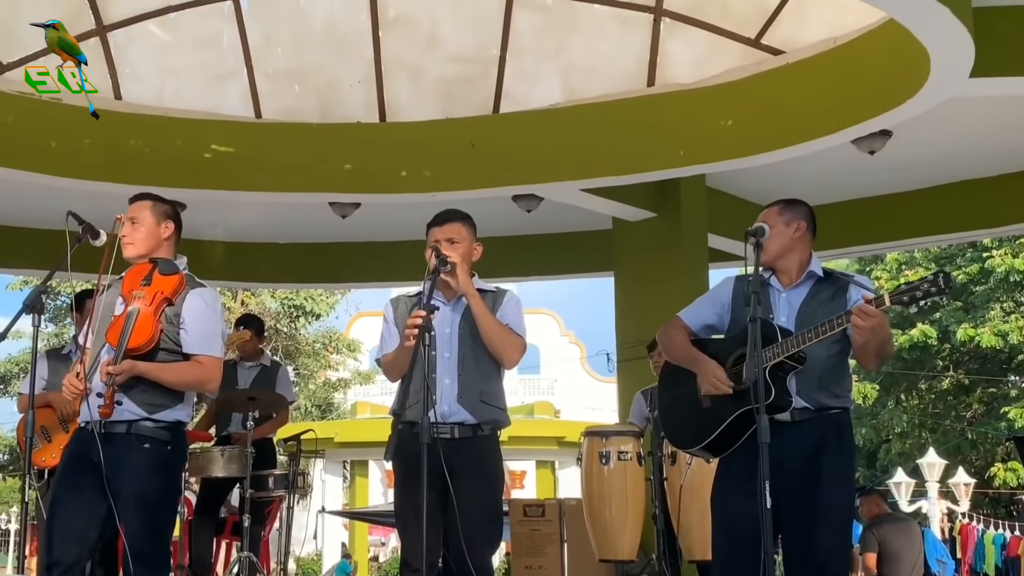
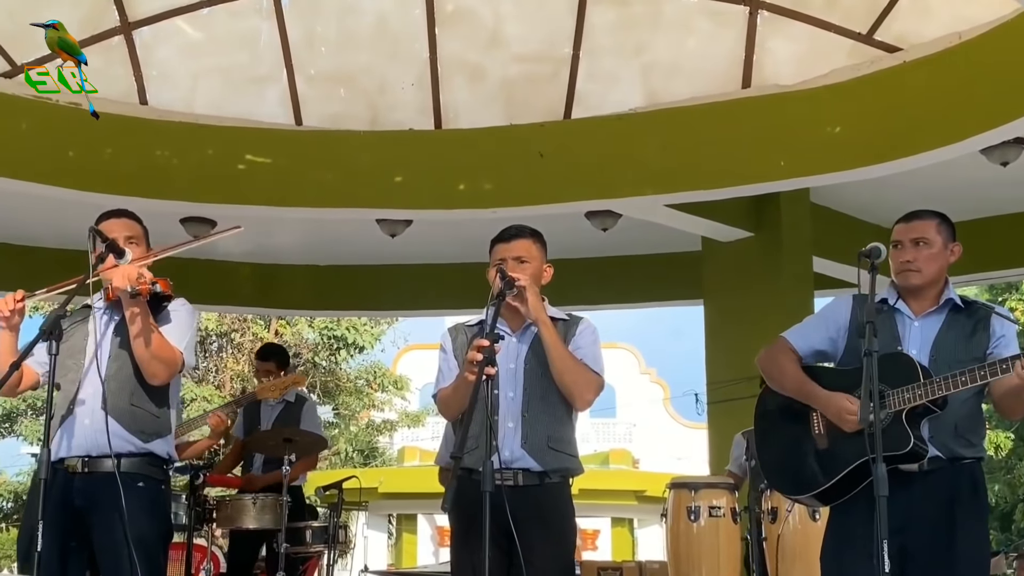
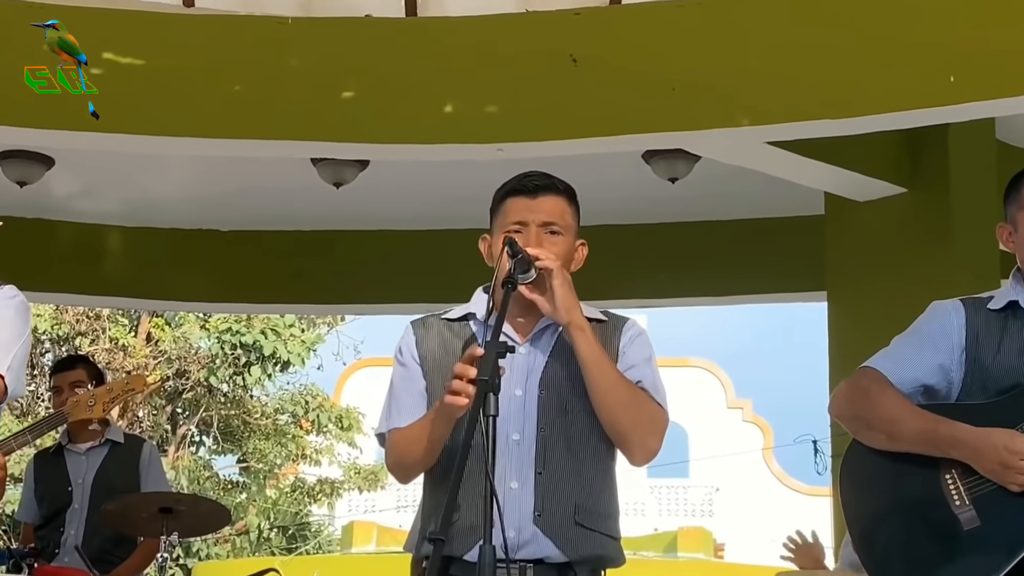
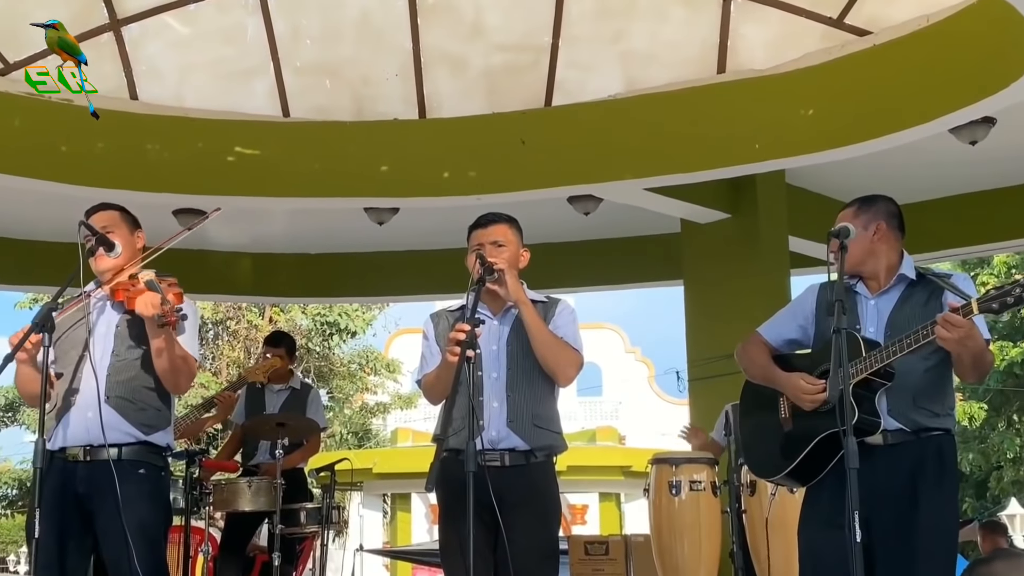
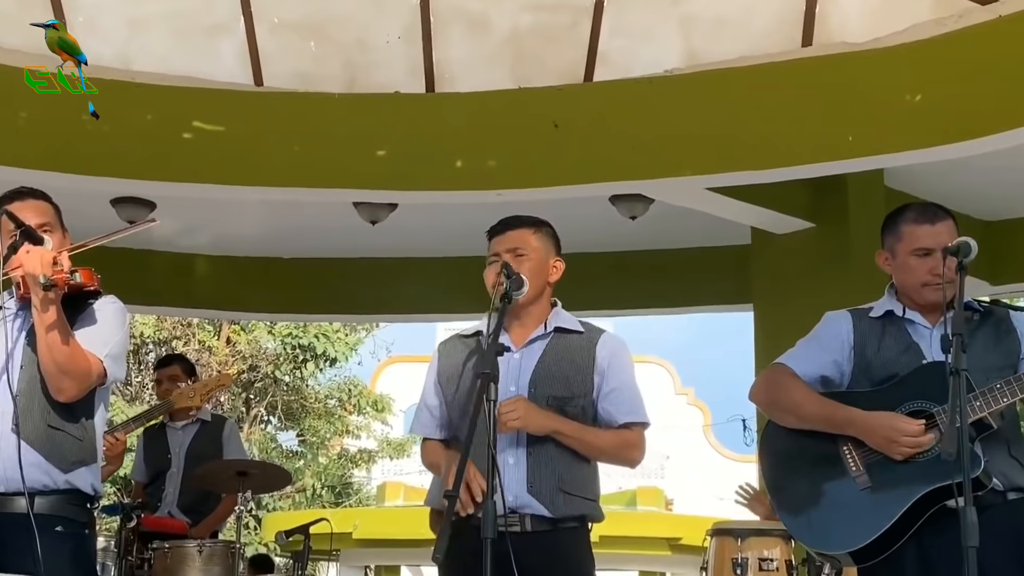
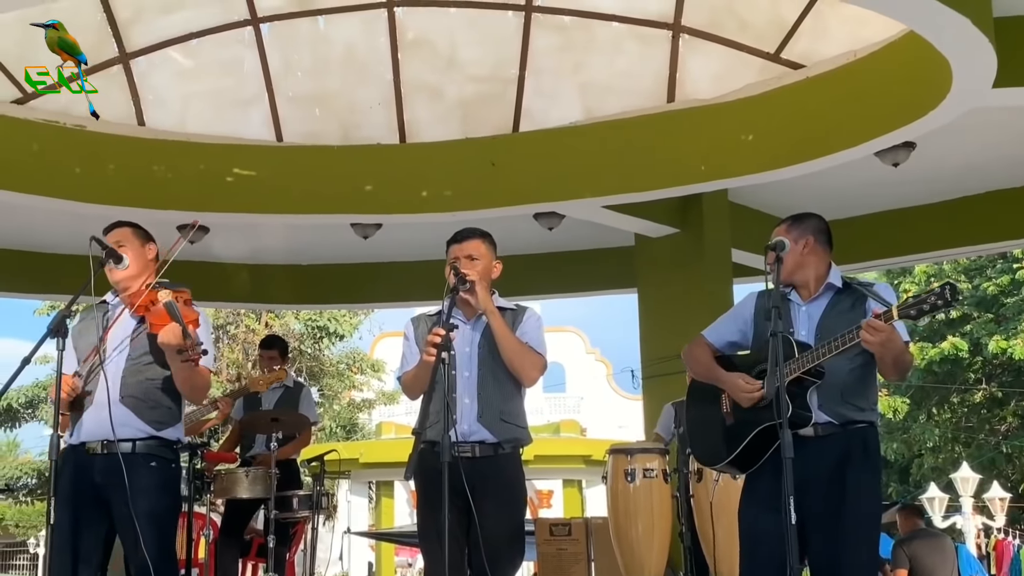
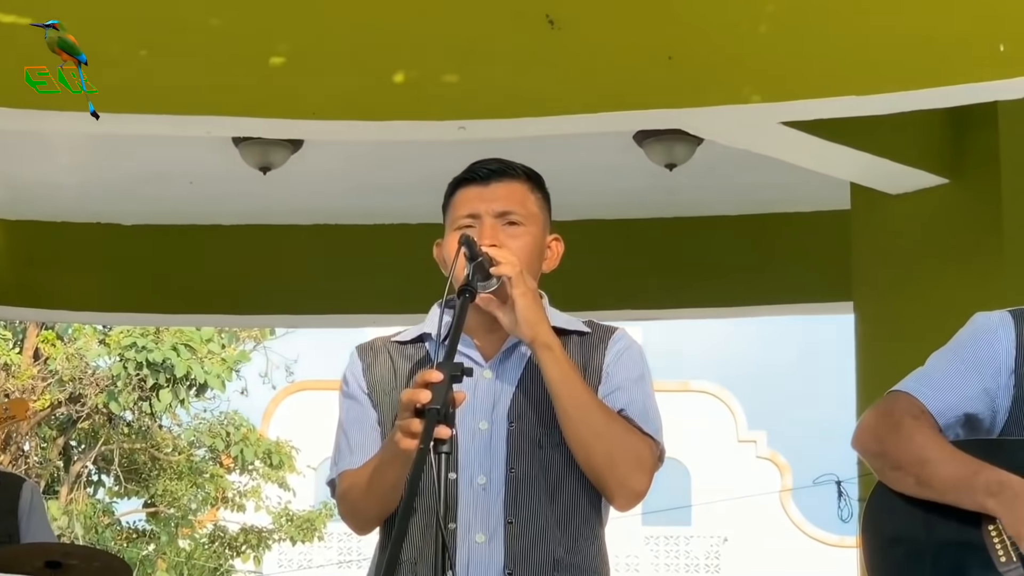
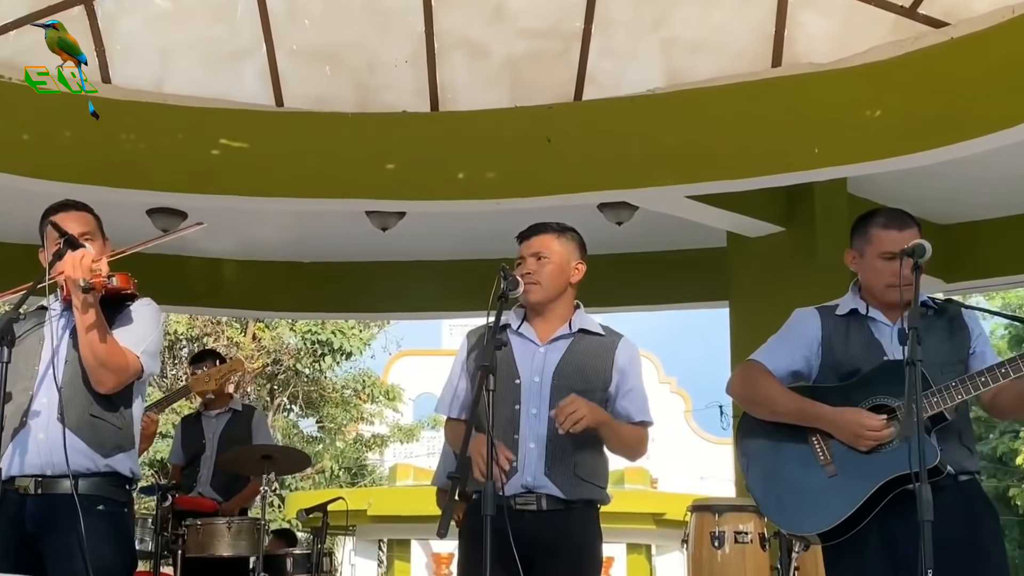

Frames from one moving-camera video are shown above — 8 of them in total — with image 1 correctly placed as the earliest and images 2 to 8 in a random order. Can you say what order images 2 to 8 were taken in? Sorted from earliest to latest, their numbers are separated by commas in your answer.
6, 4, 2, 8, 5, 3, 7
